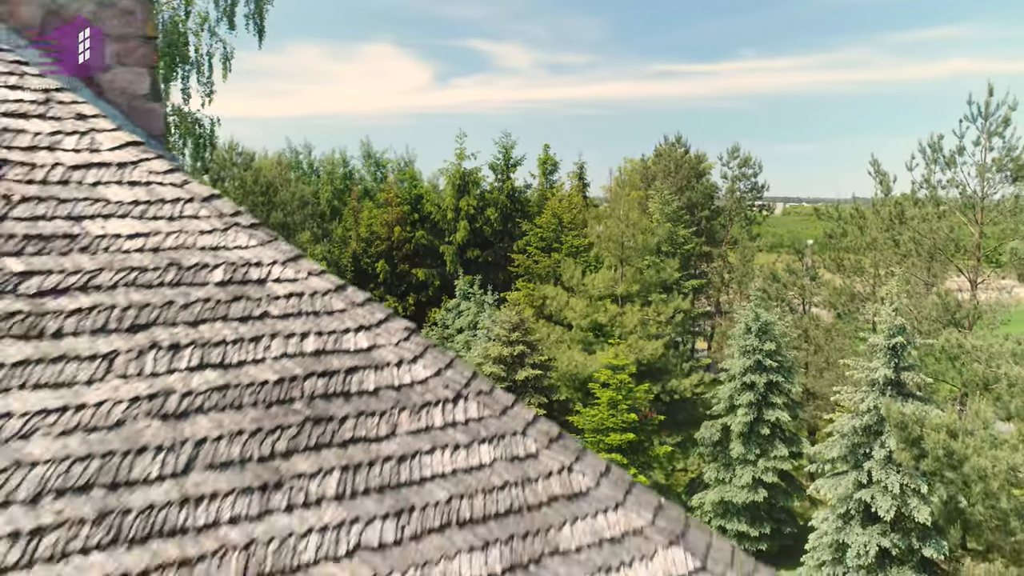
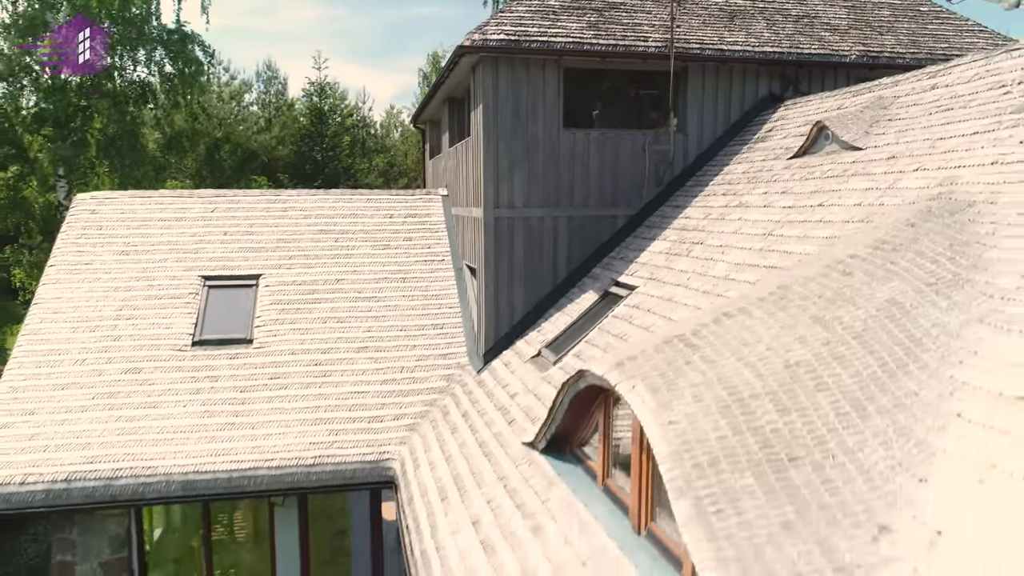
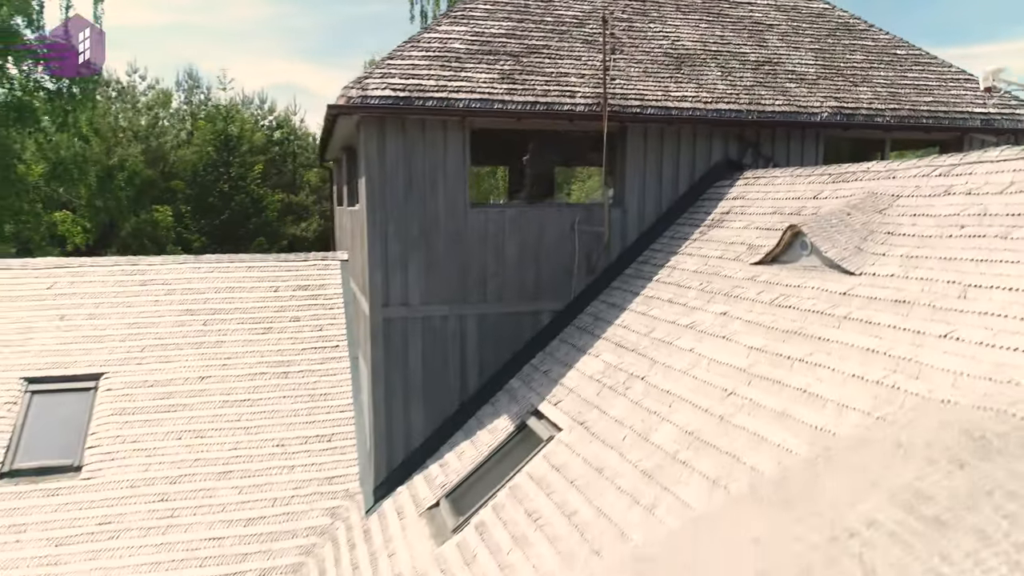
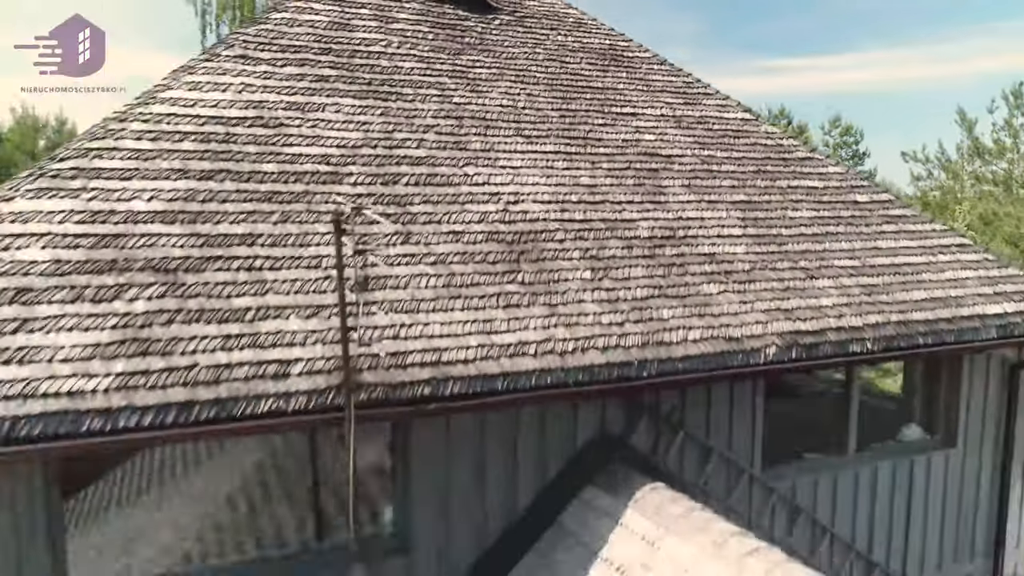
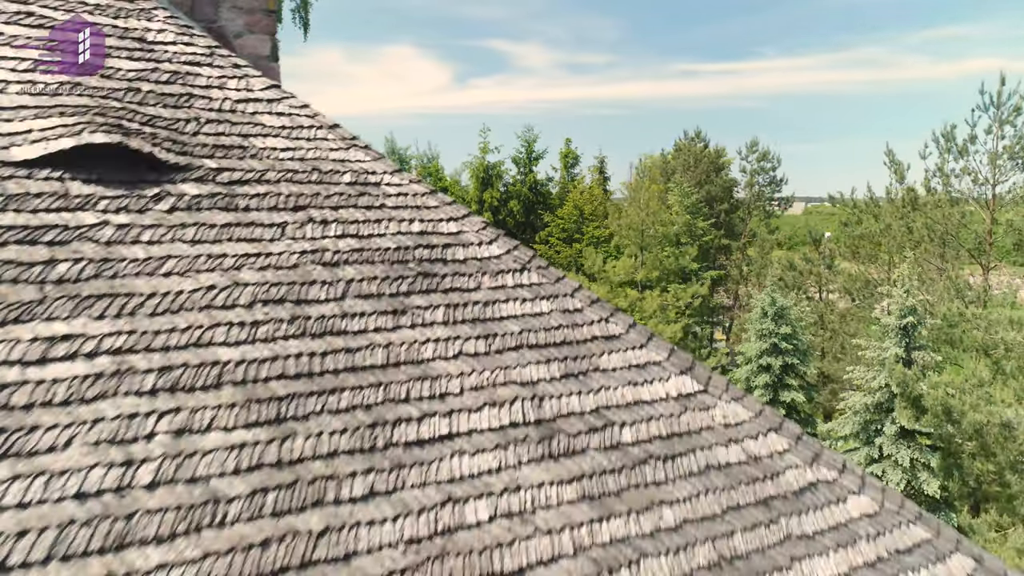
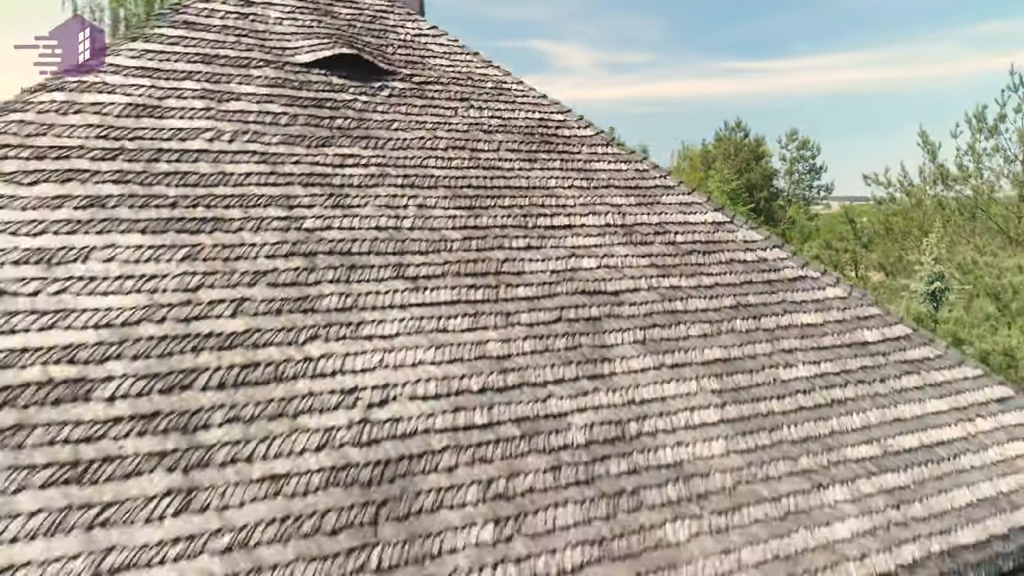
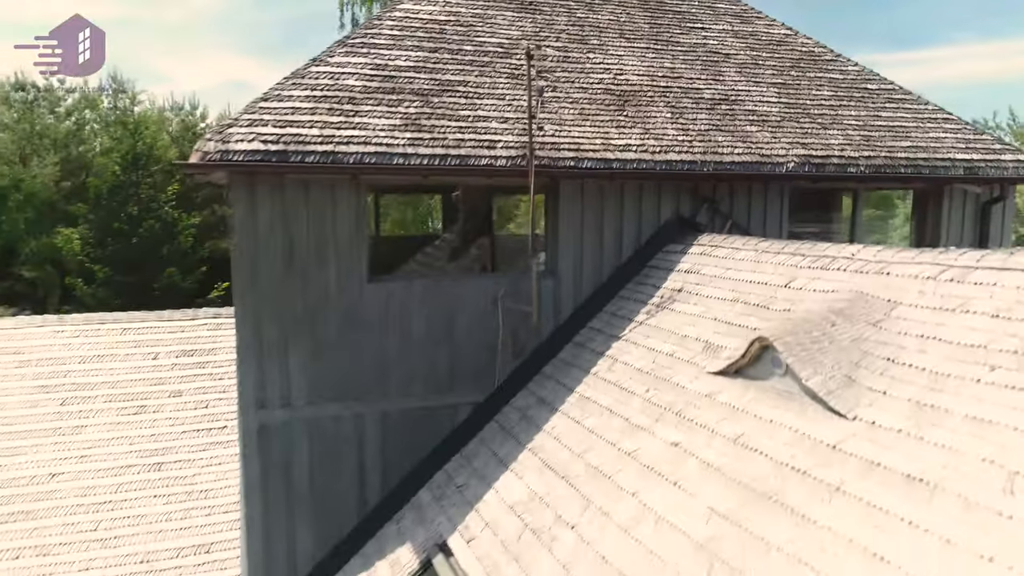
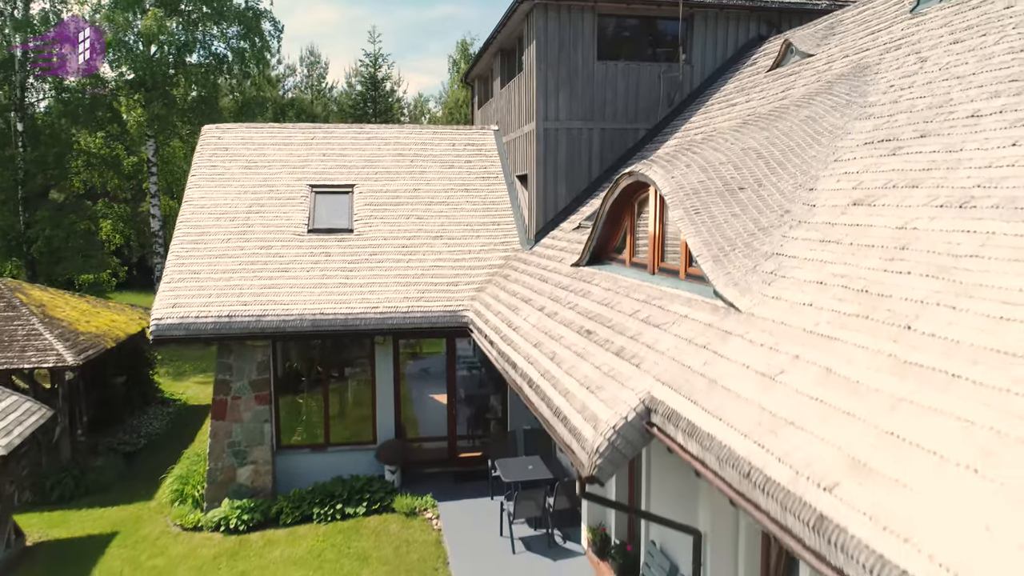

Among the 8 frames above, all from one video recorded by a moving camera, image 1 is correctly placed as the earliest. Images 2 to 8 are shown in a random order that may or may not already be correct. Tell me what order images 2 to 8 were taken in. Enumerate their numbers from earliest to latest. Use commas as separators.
5, 6, 4, 7, 3, 2, 8
